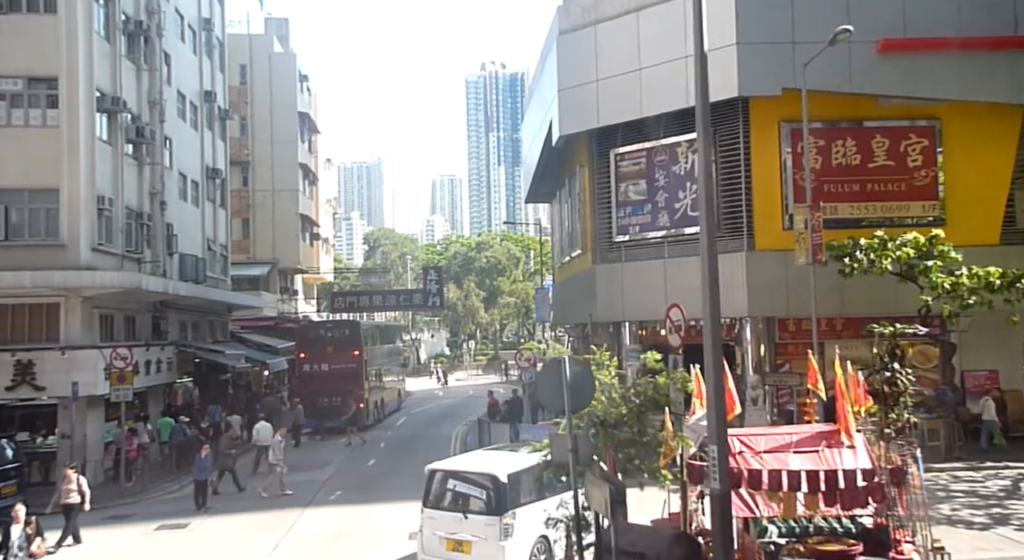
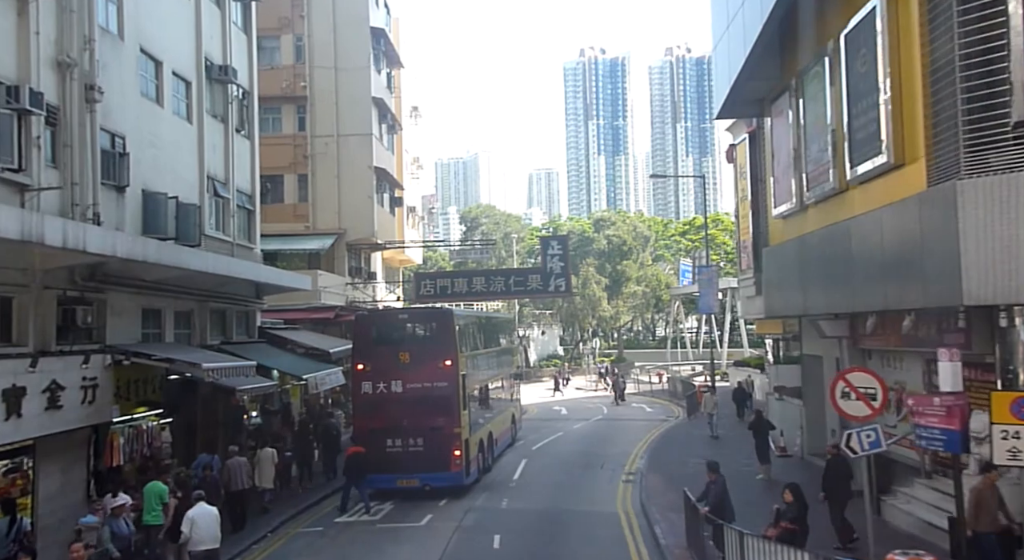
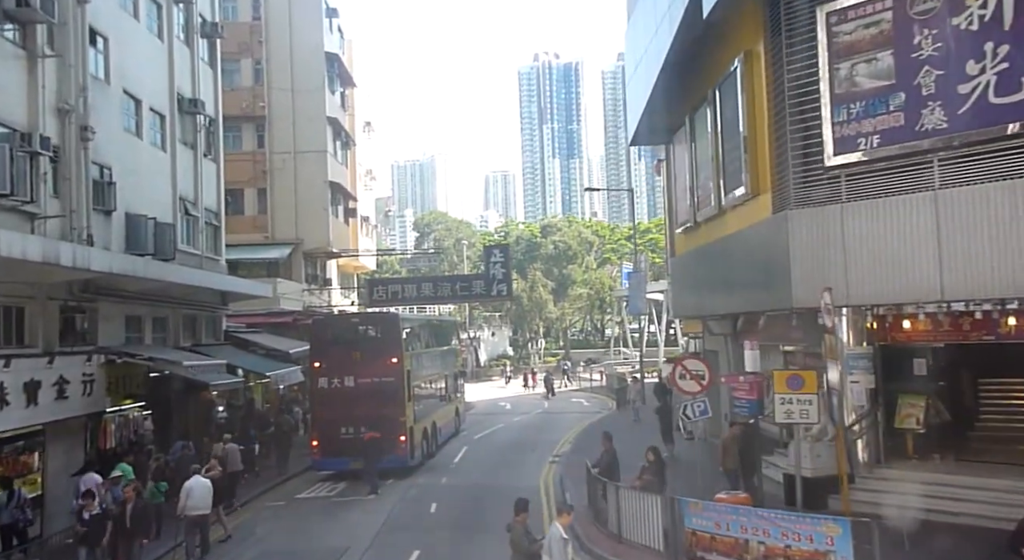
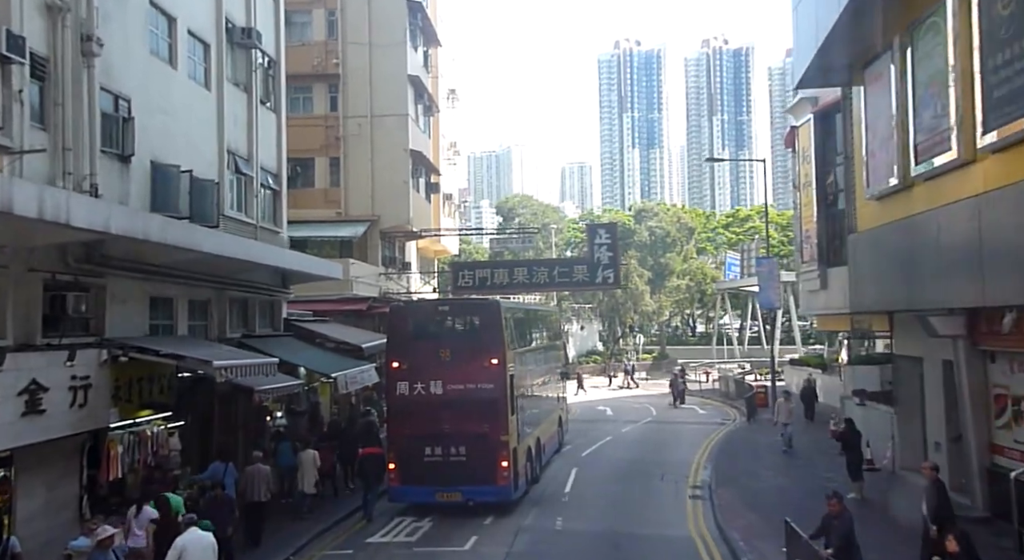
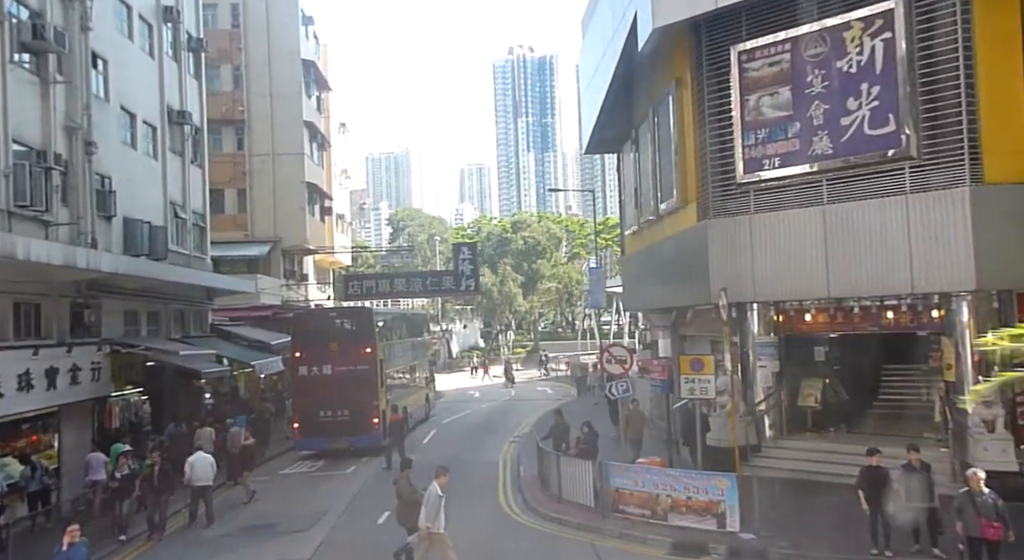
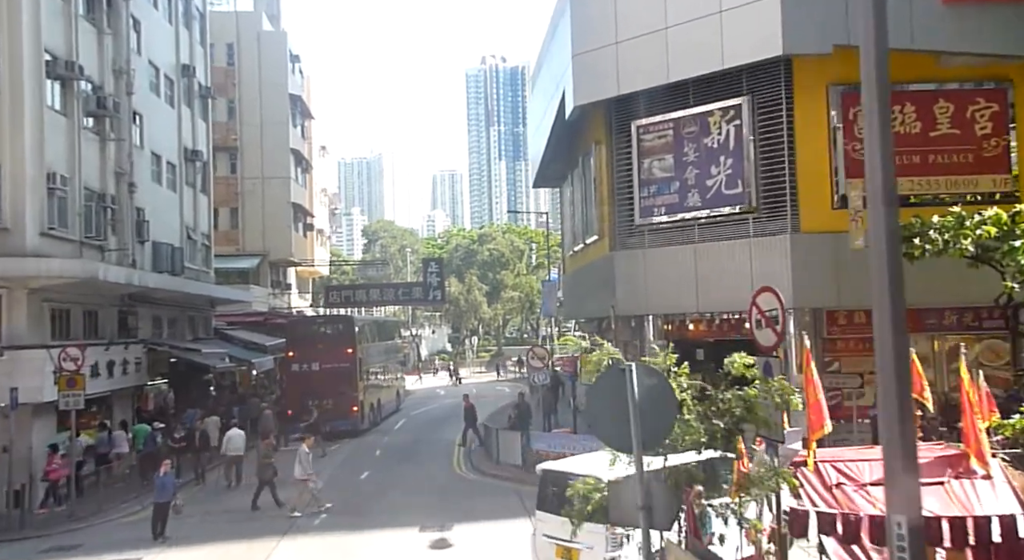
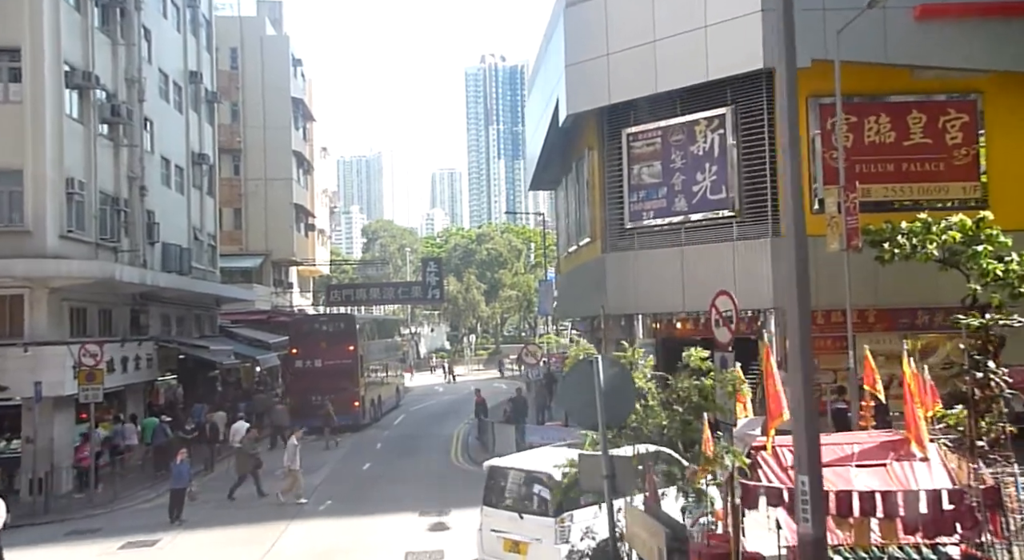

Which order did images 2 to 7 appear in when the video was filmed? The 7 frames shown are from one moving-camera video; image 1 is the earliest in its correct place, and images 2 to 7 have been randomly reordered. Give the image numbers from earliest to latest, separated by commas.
7, 6, 5, 3, 2, 4
